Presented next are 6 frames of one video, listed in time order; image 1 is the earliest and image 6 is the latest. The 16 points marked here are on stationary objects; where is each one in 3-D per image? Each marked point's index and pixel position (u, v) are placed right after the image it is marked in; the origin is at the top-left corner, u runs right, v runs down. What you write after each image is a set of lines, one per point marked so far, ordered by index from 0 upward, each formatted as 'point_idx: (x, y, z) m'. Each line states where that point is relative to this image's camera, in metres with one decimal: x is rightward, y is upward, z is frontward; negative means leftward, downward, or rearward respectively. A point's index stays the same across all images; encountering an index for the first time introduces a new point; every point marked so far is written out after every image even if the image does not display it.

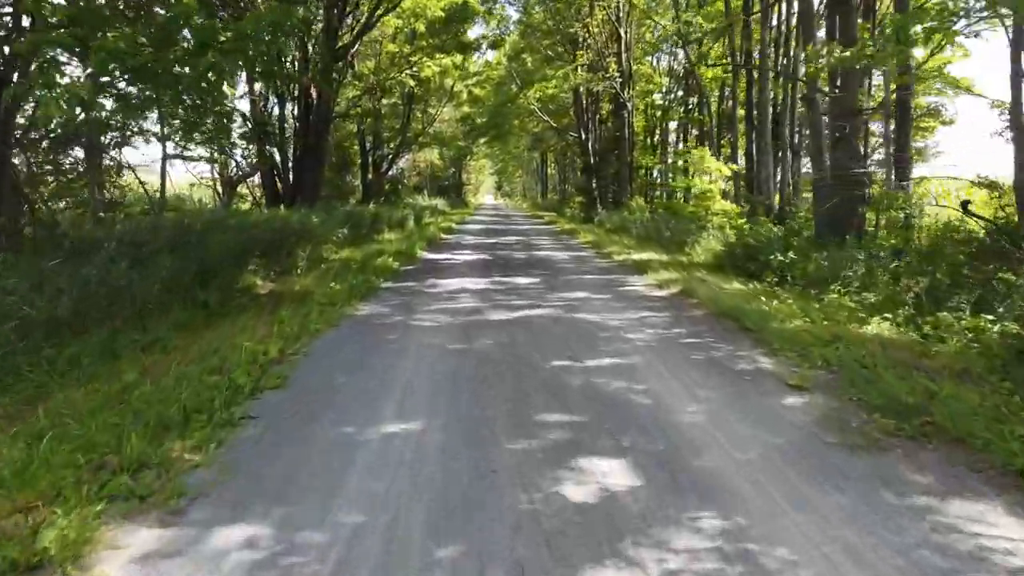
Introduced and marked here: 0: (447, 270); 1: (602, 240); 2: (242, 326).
0: (-1.0, +0.3, +13.2) m
1: (+2.0, +1.1, +19.8) m
2: (-2.4, -0.4, +7.5) m
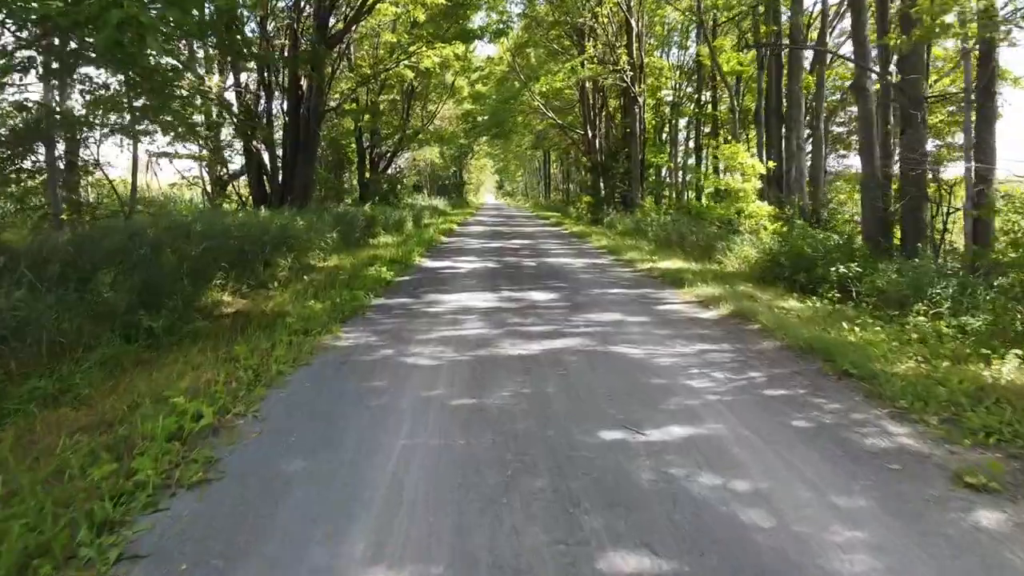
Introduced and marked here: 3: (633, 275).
0: (-0.8, +0.1, +11.5) m
1: (+2.2, +0.9, +18.0) m
2: (-2.3, -0.6, +5.8) m
3: (+1.7, +0.2, +12.1) m
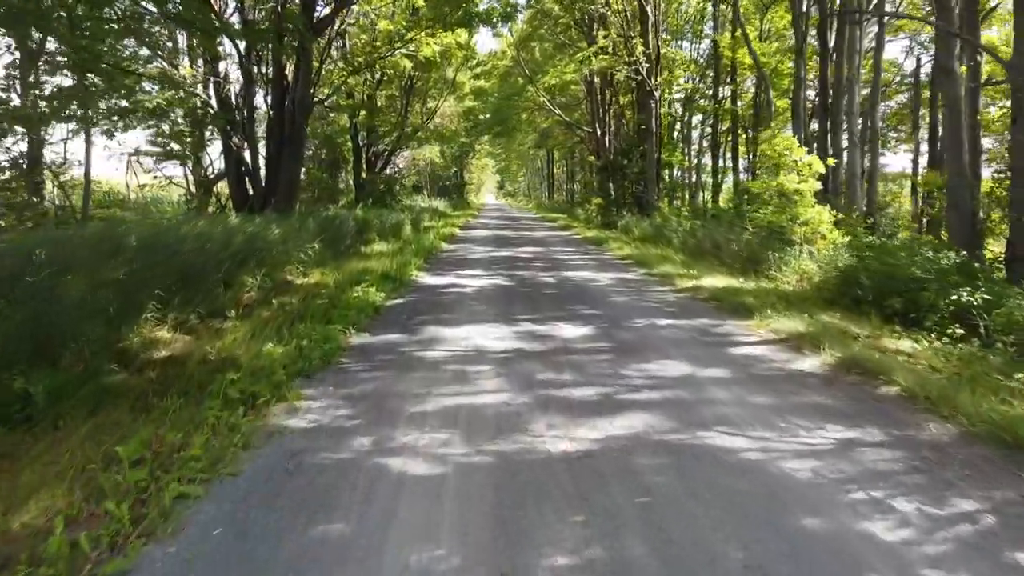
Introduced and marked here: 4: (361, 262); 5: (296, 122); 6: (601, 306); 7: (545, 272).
0: (-0.6, -0.2, +9.3) m
1: (+2.4, +0.6, +15.8) m
2: (-2.1, -0.9, +3.6) m
3: (+1.9, -0.1, +10.0) m
4: (-2.6, +0.4, +14.4) m
5: (-4.8, +3.8, +19.1) m
6: (+1.0, -0.2, +9.2) m
7: (+0.5, +0.2, +13.1) m
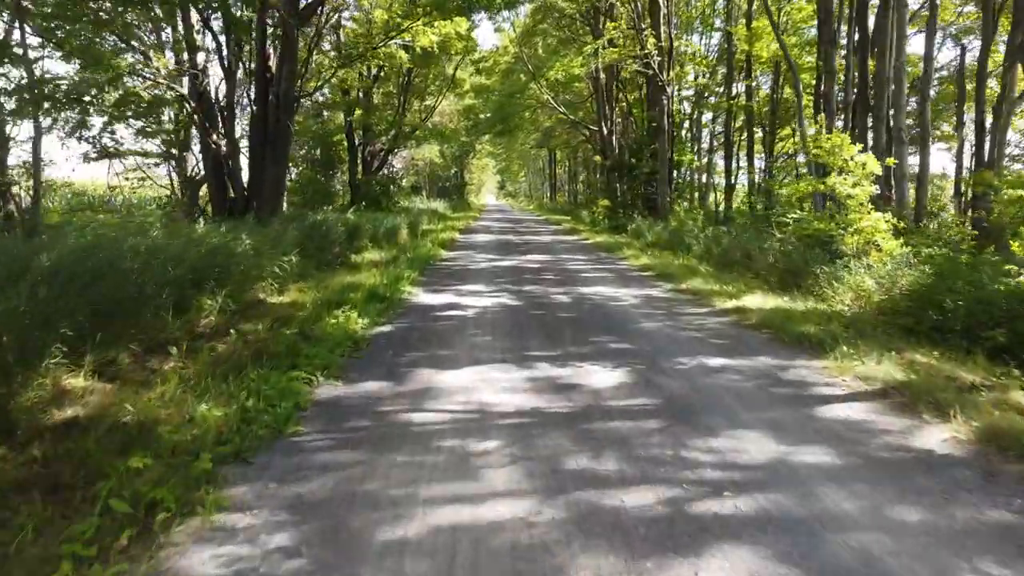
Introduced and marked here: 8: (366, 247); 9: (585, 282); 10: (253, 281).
0: (-0.5, -0.4, +7.7) m
1: (+2.5, +0.4, +14.2) m
2: (-2.0, -1.1, +2.0) m
3: (+2.0, -0.3, +8.3) m
4: (-2.5, +0.2, +12.7) m
5: (-4.7, +3.5, +17.5) m
6: (+1.1, -0.4, +7.6) m
7: (+0.6, 0.0, +11.4) m
8: (-3.2, +0.9, +18.4) m
9: (+1.0, +0.1, +12.1) m
10: (-3.0, +0.1, +9.9) m
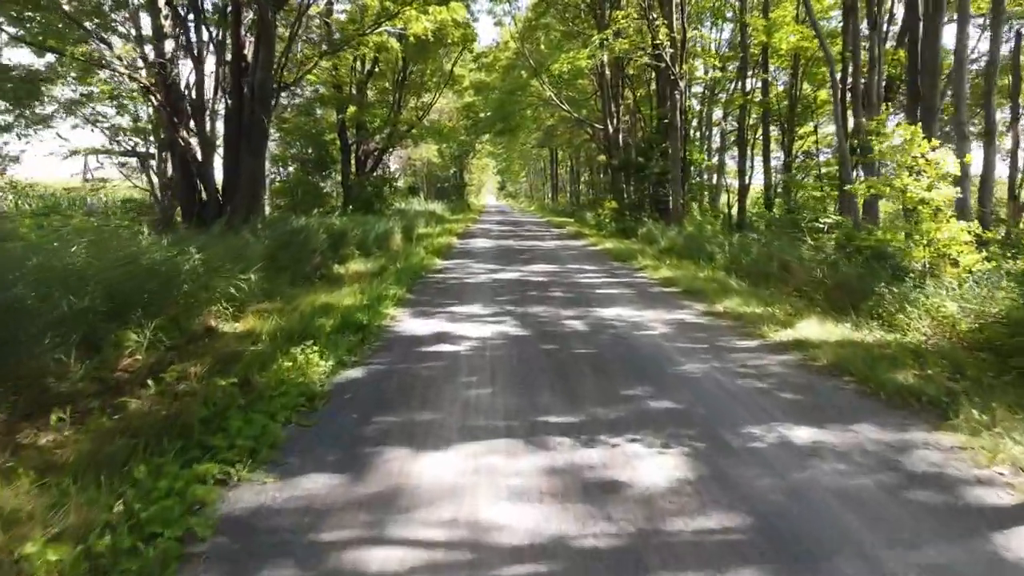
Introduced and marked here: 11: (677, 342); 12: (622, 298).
0: (-0.5, -0.7, +5.9) m
1: (+2.5, +0.1, +12.4) m
2: (-1.9, -1.3, +0.2) m
3: (+2.0, -0.6, +6.5) m
4: (-2.5, -0.1, +11.0) m
5: (-4.7, +3.3, +15.7) m
6: (+1.1, -0.7, +5.8) m
7: (+0.6, -0.2, +9.6) m
8: (-3.1, +0.6, +16.6) m
9: (+1.1, -0.2, +10.3) m
10: (-3.0, -0.2, +8.1) m
11: (+1.5, -0.5, +7.6) m
12: (+1.4, -0.1, +10.7) m
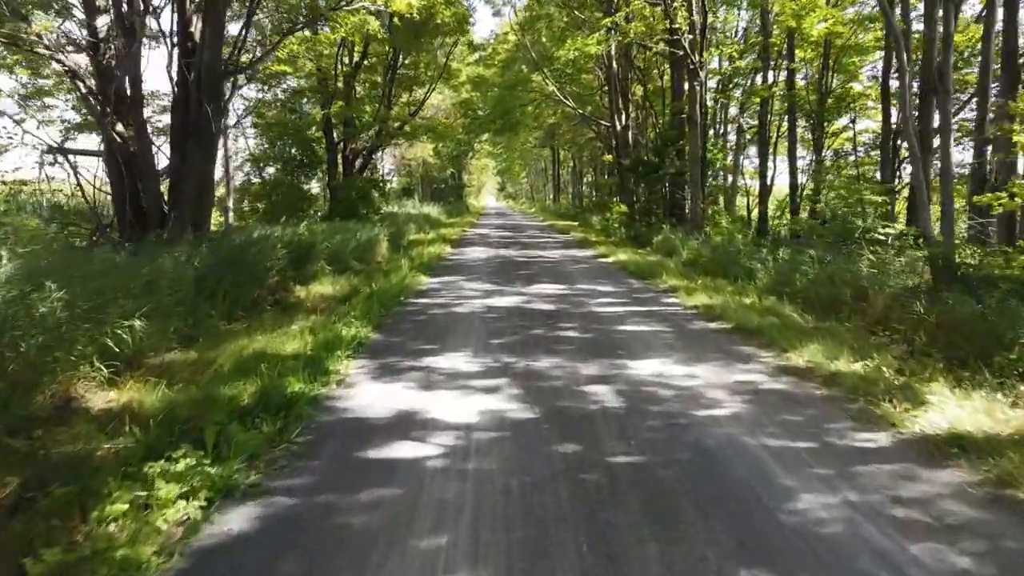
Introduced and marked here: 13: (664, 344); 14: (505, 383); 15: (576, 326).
0: (-0.5, -1.0, +3.3) m
1: (+2.5, -0.2, +9.8) m
2: (-1.9, -1.7, -2.5) m
3: (+2.0, -1.0, +3.9) m
4: (-2.5, -0.5, +8.3) m
5: (-4.7, +2.9, +13.0) m
6: (+1.1, -1.0, +3.1) m
7: (+0.6, -0.6, +7.0) m
8: (-3.1, +0.3, +14.0) m
9: (+1.1, -0.5, +7.7) m
10: (-3.0, -0.5, +5.5) m
11: (+1.5, -0.8, +5.0) m
12: (+1.4, -0.5, +8.1) m
13: (+1.4, -0.5, +7.8) m
14: (0.0, -0.7, +6.3) m
15: (+0.7, -0.4, +8.9) m
